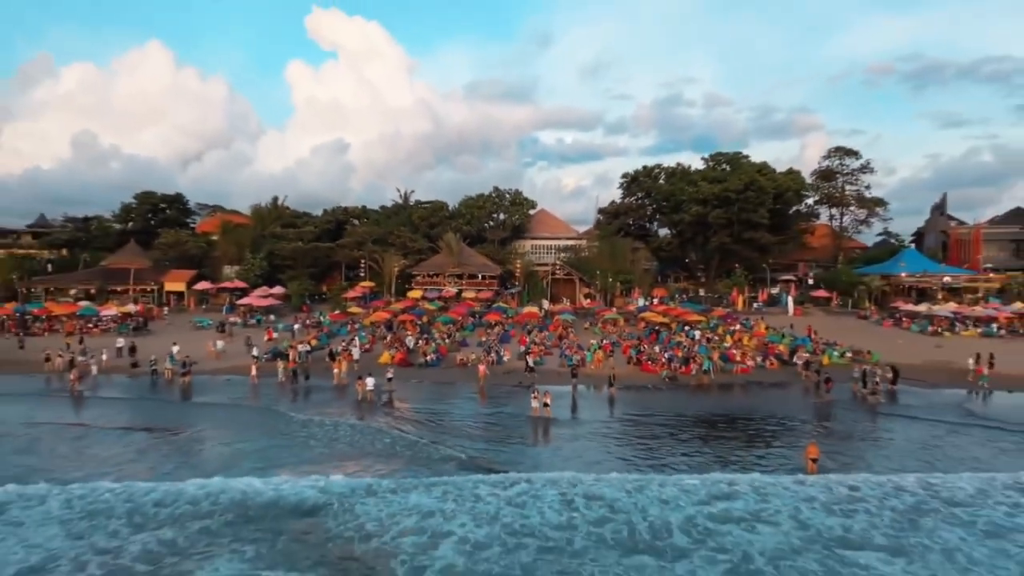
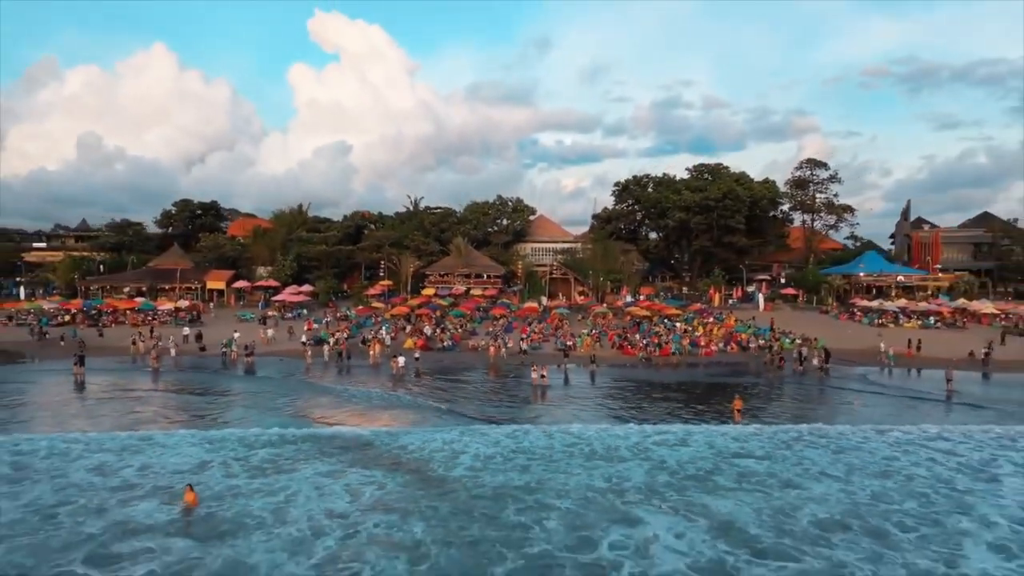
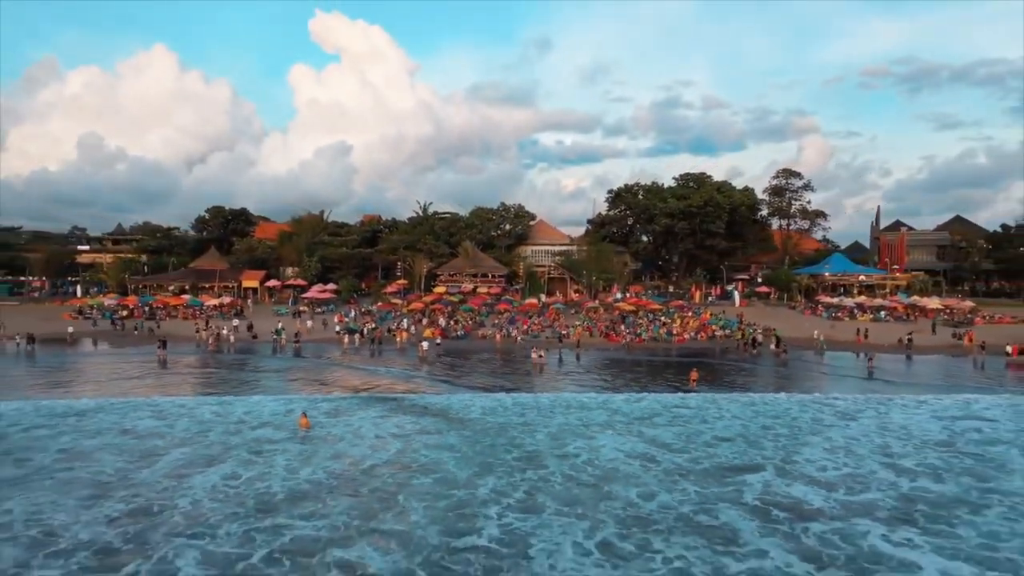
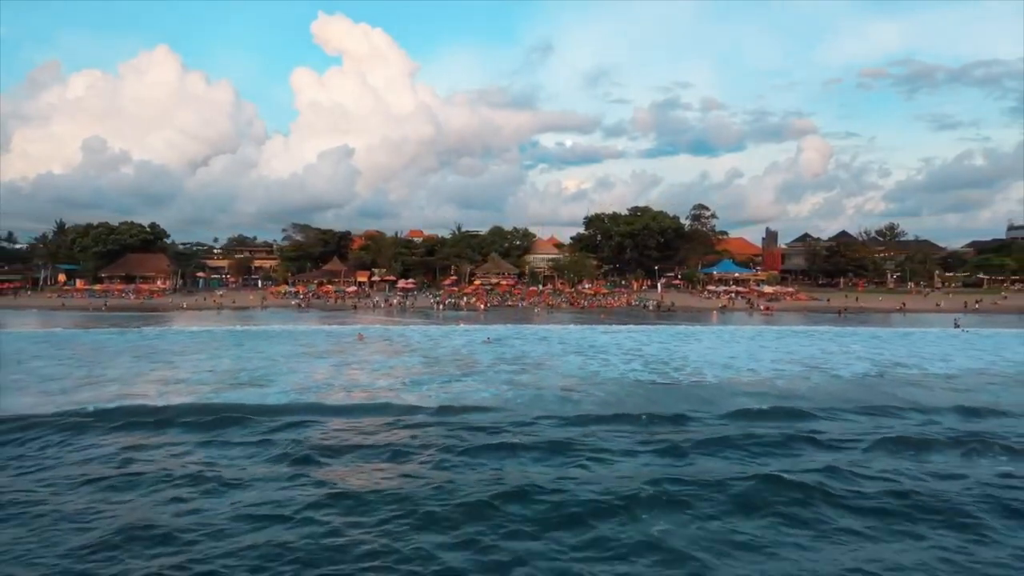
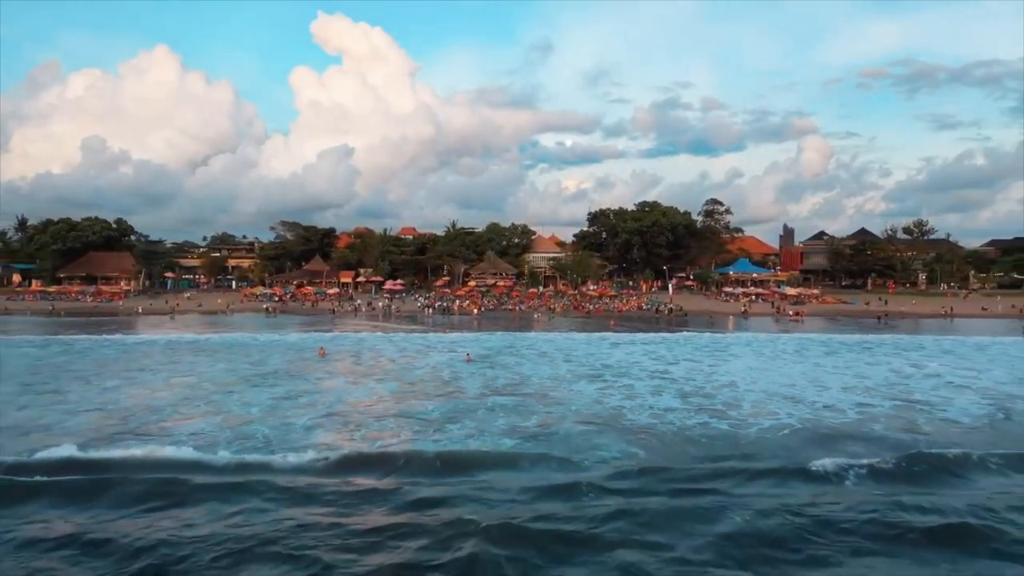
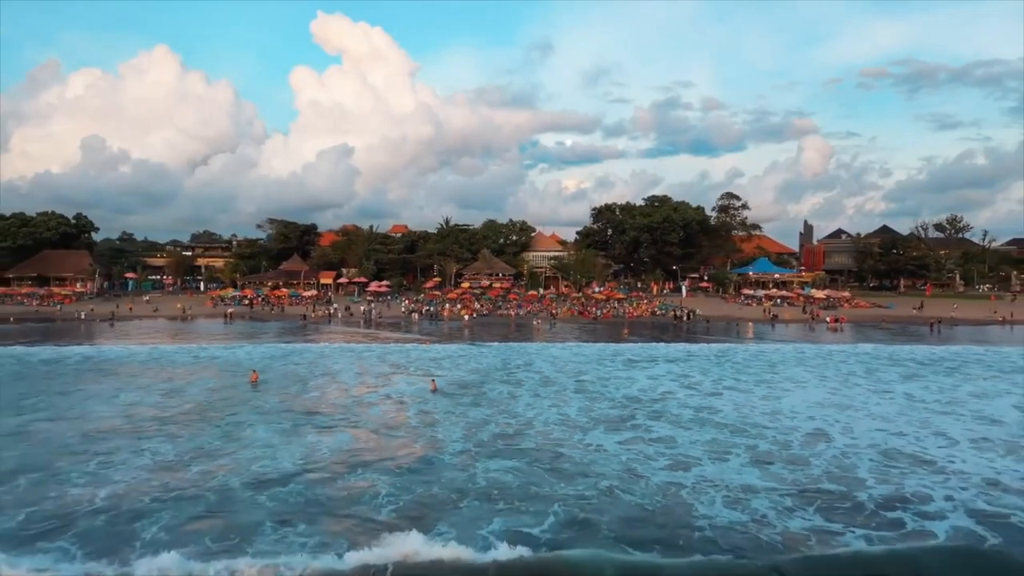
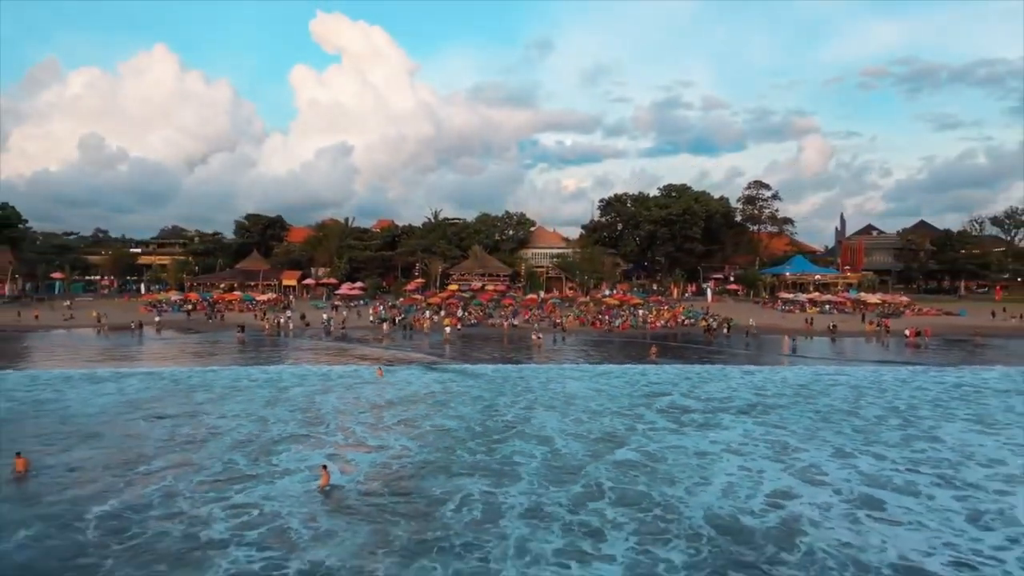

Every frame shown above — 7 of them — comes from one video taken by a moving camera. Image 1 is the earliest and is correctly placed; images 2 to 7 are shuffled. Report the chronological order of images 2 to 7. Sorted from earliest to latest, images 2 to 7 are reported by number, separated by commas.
2, 3, 7, 6, 5, 4
